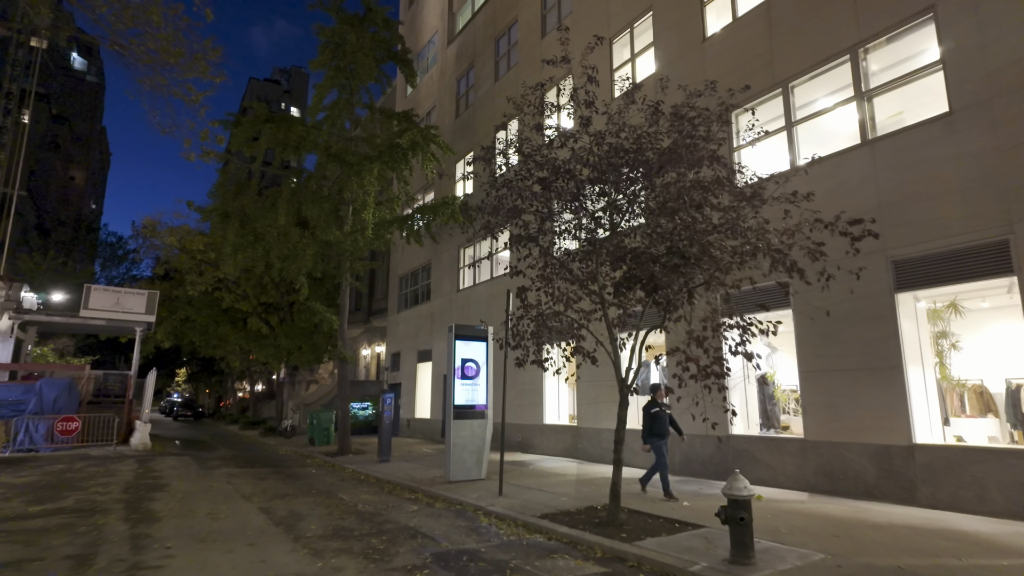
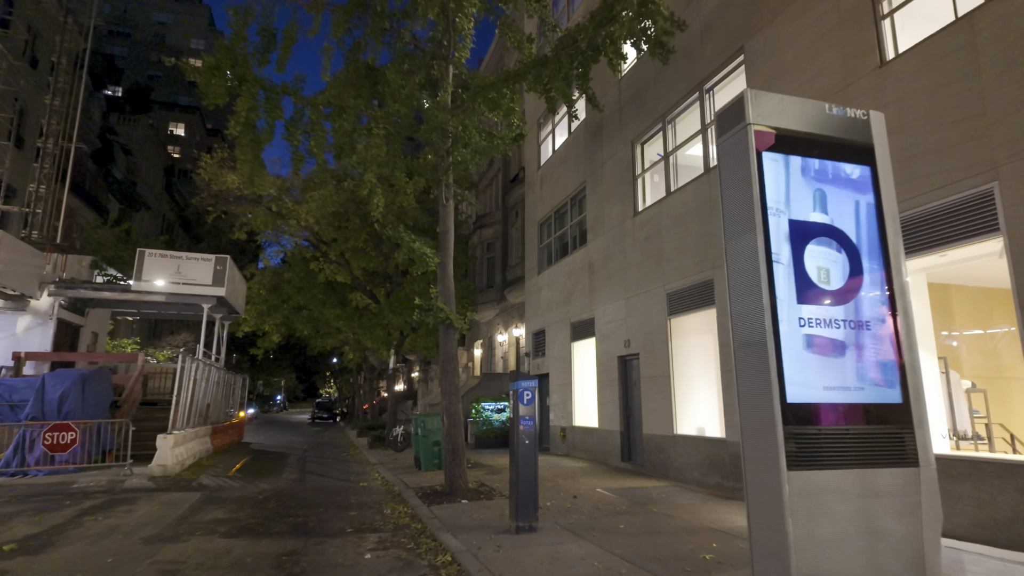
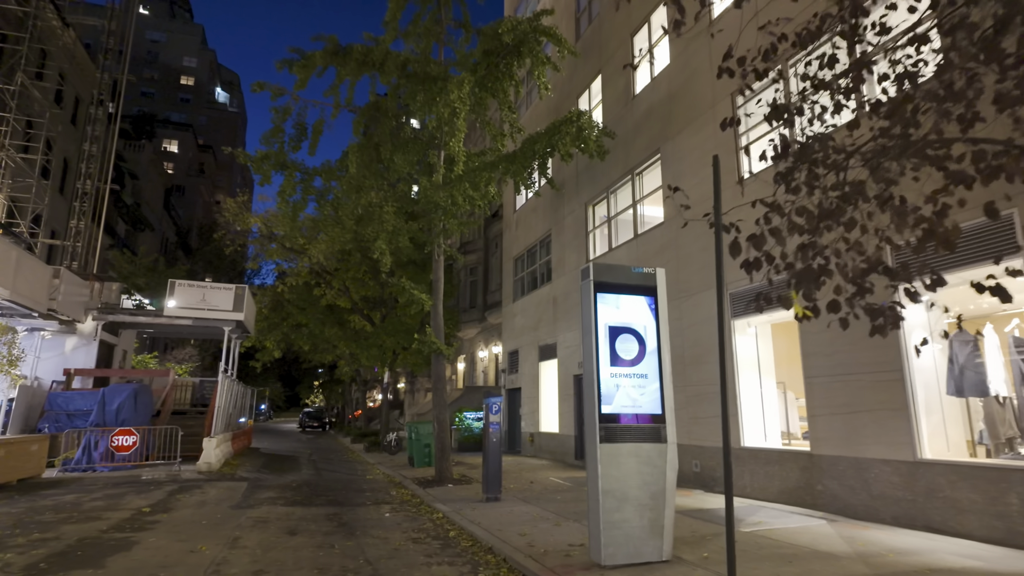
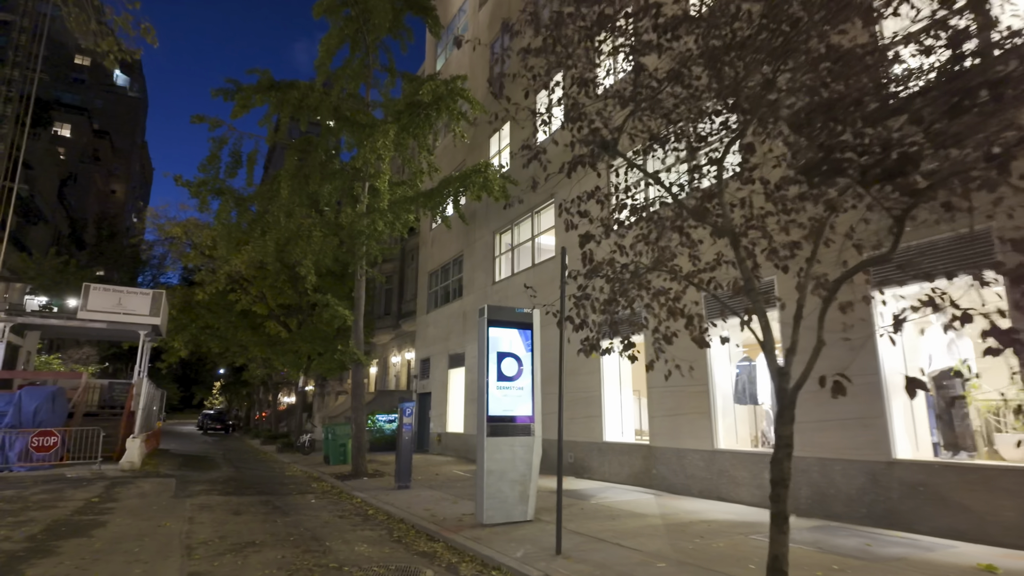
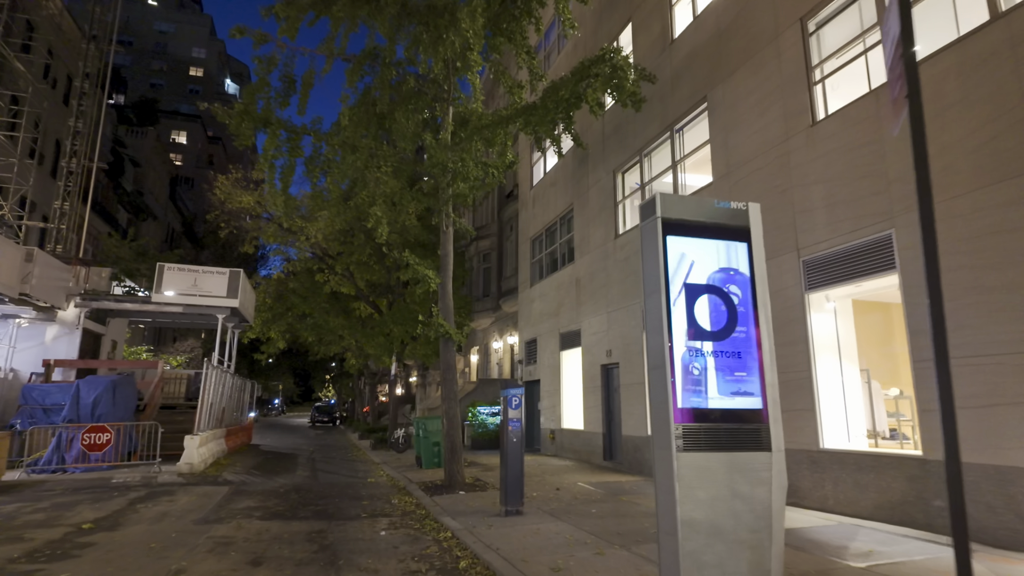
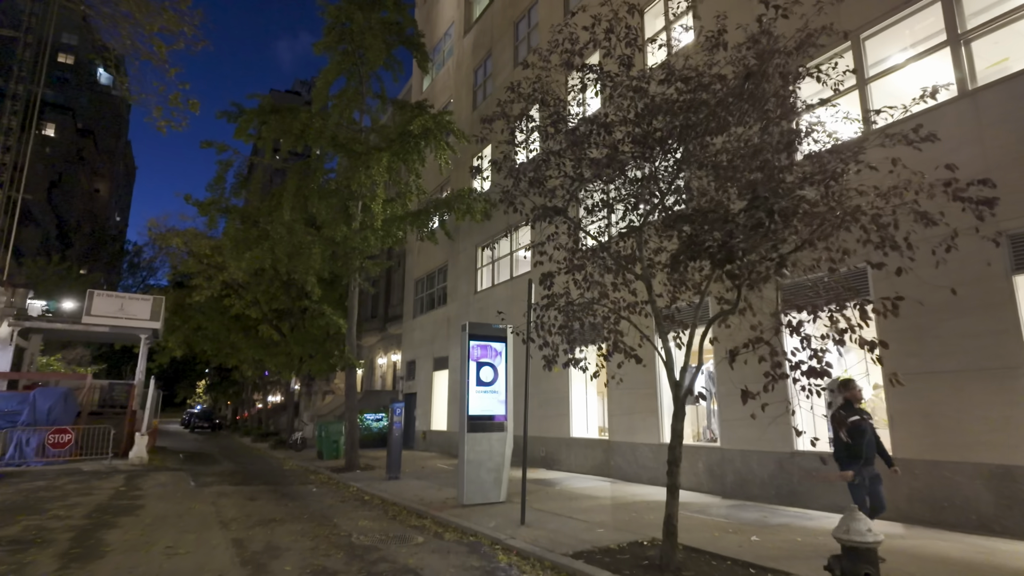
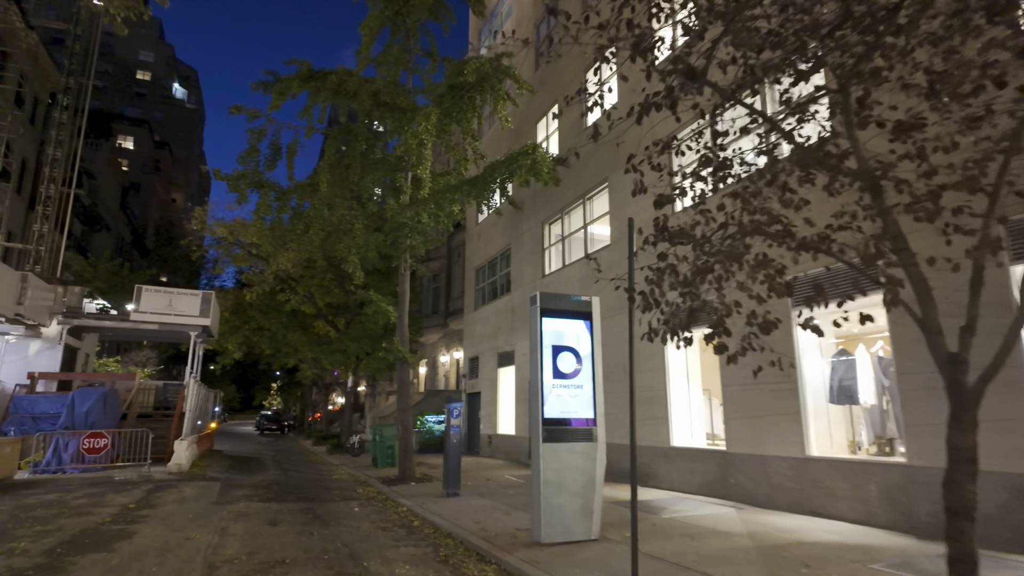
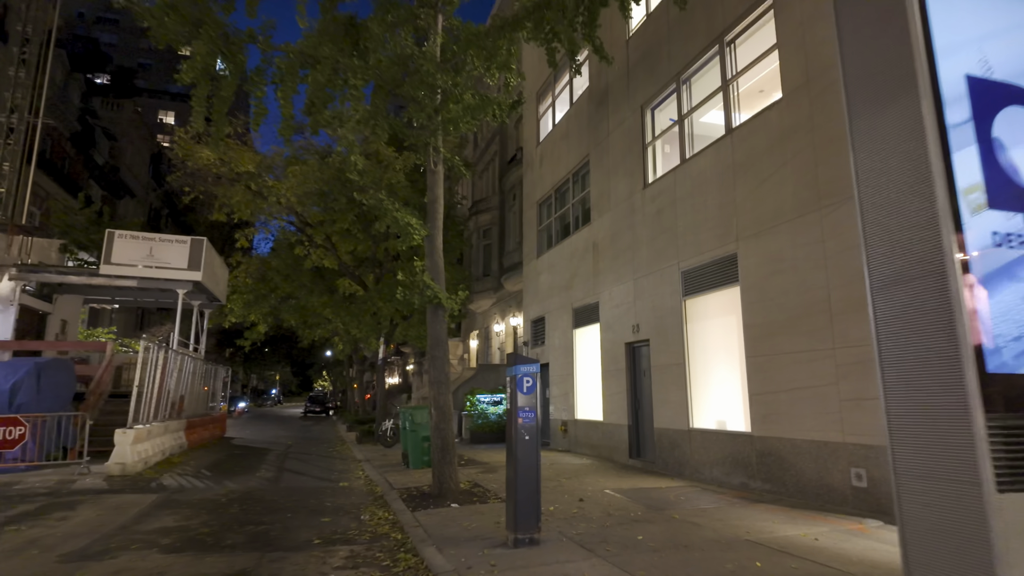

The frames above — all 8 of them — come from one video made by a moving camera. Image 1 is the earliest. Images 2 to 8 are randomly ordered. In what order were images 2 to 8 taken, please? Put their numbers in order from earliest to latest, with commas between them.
6, 4, 7, 3, 5, 2, 8
